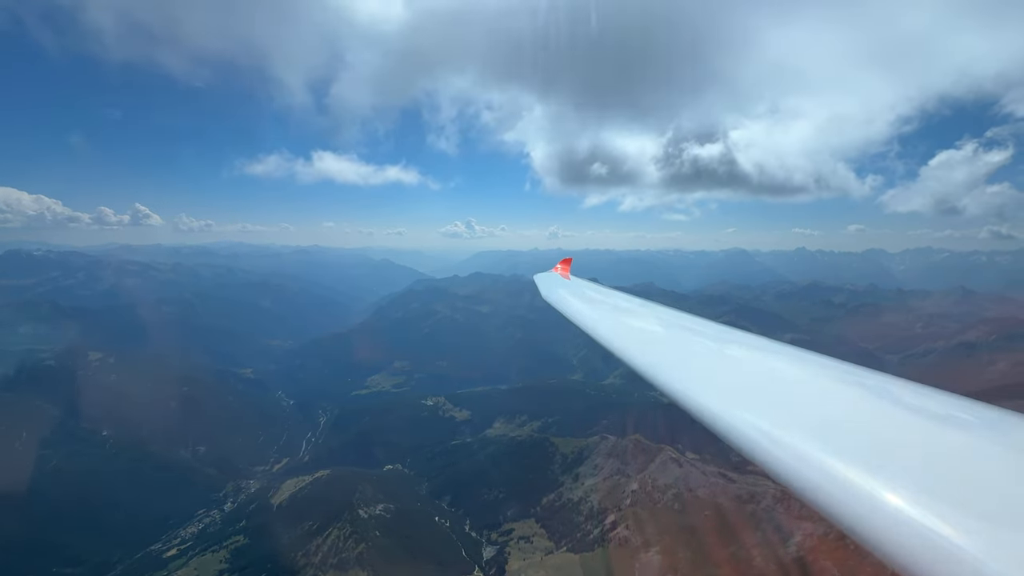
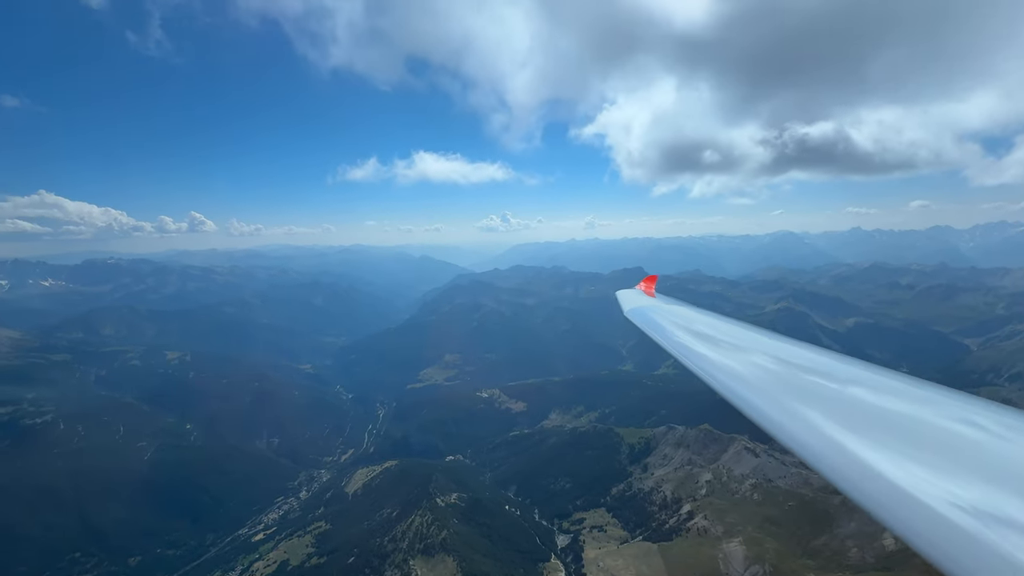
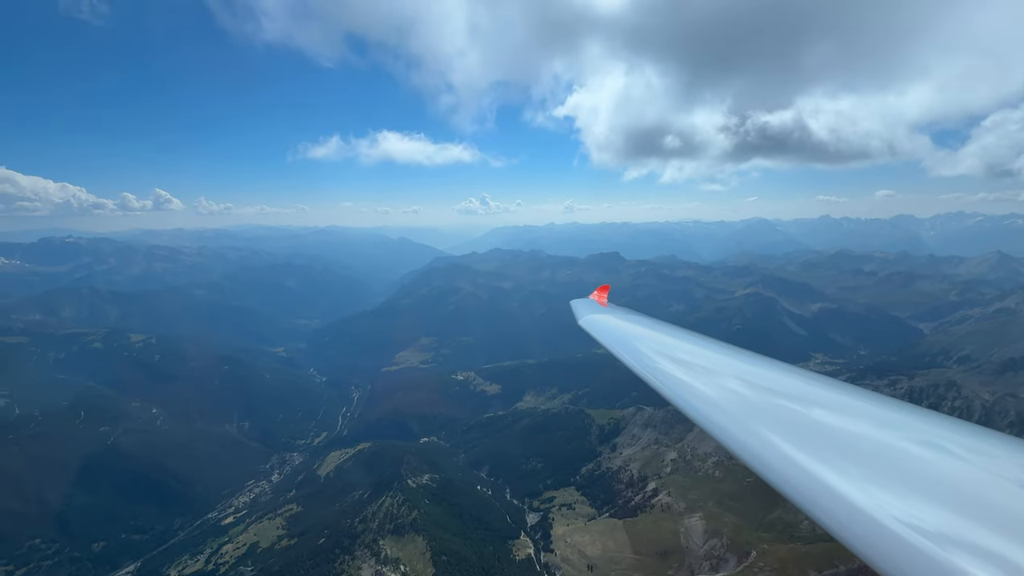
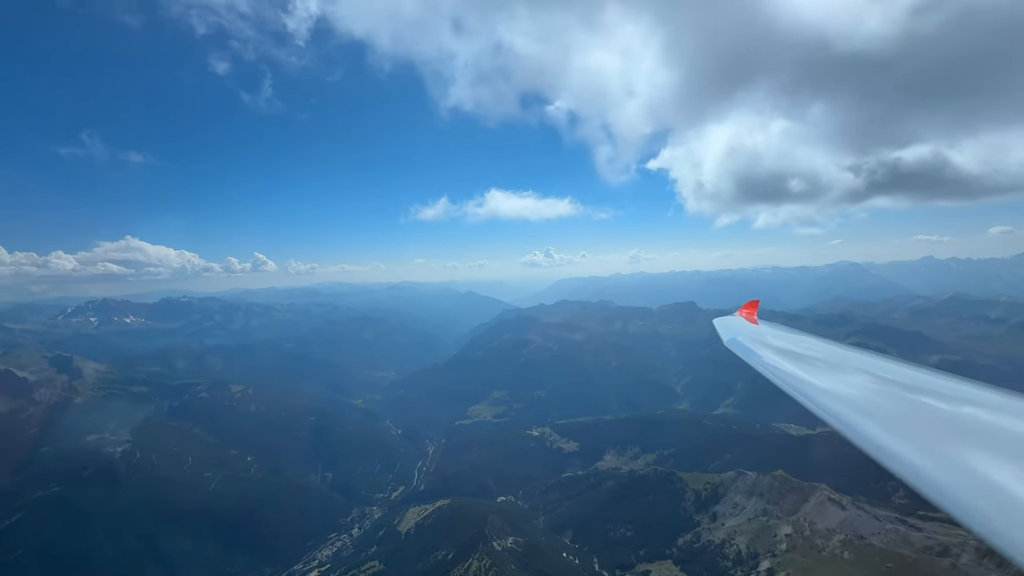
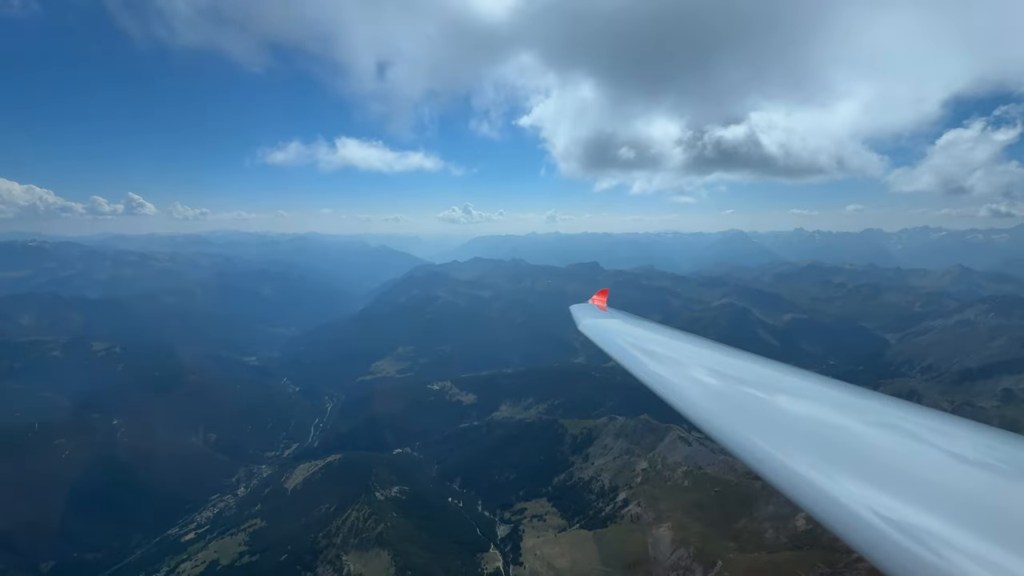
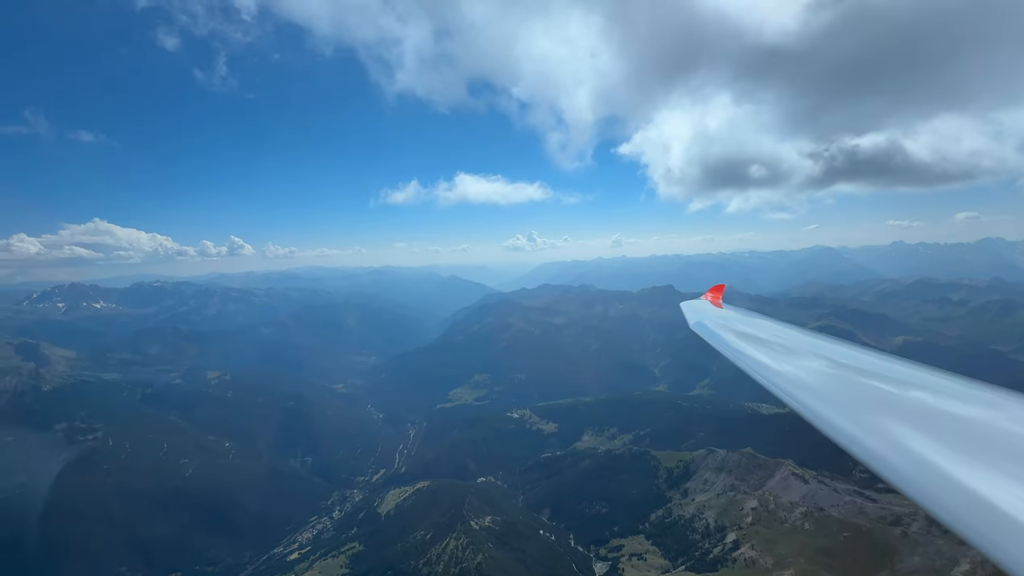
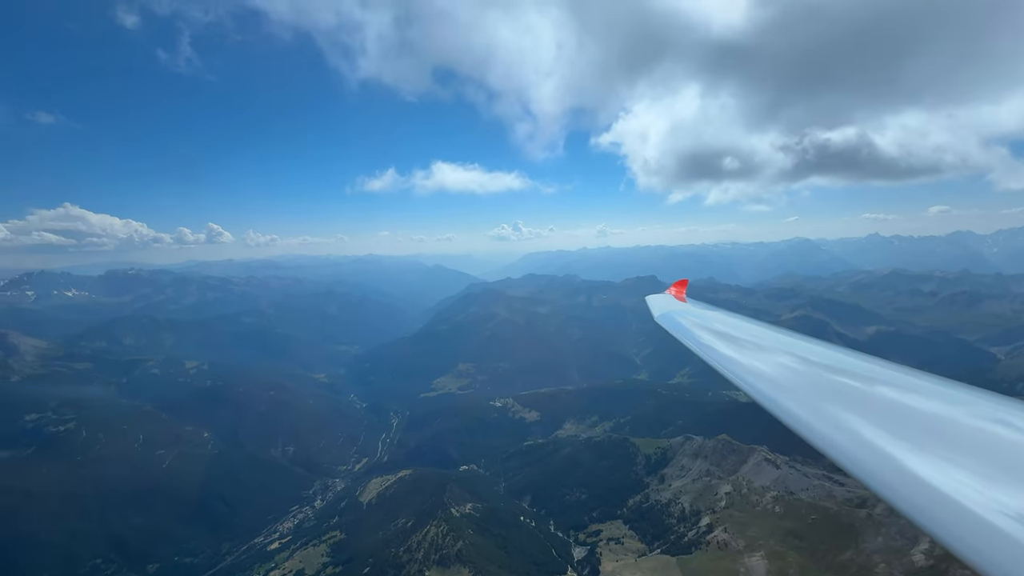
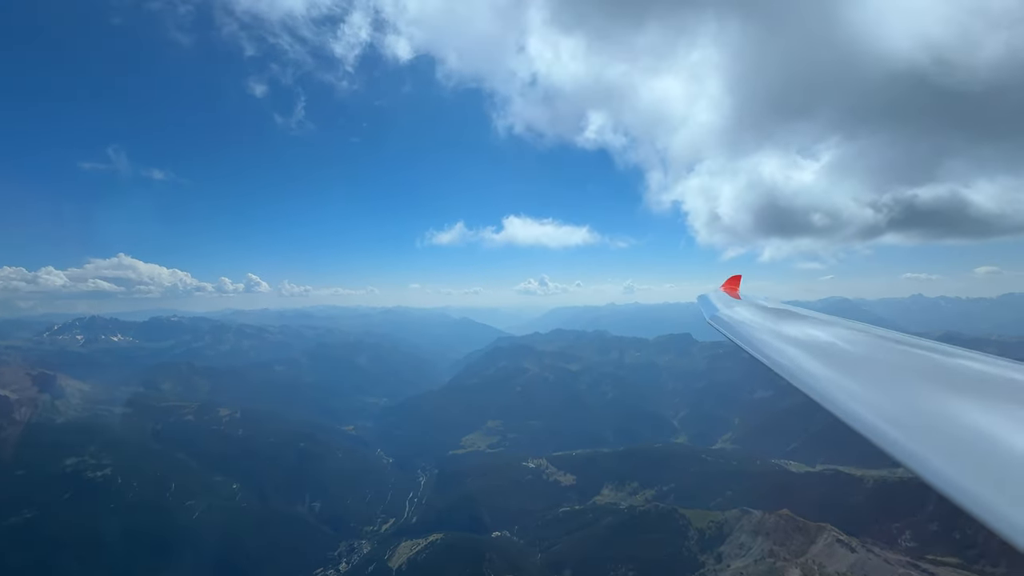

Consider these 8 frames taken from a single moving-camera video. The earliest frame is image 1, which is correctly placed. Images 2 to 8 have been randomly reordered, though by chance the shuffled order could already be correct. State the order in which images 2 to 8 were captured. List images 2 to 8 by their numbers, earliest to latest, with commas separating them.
5, 3, 2, 7, 6, 4, 8
